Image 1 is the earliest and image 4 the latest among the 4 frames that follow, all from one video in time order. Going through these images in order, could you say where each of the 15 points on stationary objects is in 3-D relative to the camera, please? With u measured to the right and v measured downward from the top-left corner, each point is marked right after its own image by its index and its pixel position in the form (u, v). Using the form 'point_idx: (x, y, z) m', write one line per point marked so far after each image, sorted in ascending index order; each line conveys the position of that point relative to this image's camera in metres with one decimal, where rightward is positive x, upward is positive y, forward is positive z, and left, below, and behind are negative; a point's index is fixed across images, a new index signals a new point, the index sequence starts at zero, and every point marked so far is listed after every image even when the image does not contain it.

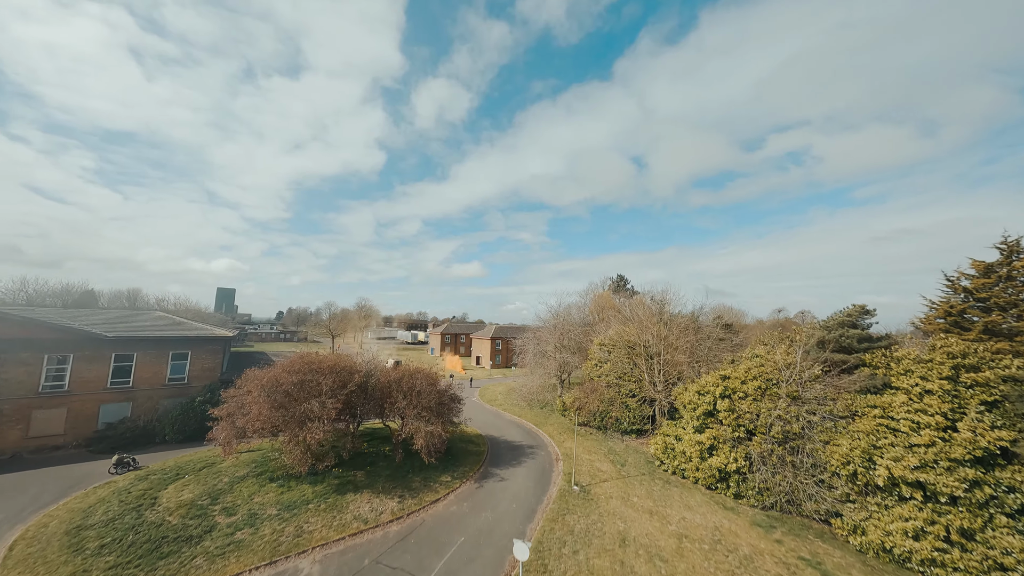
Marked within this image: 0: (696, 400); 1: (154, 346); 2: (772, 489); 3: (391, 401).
0: (+9.8, -6.0, +17.3) m
1: (-21.3, -3.5, +19.3) m
2: (+11.2, -8.6, +13.9) m
3: (-6.0, -5.7, +16.2) m
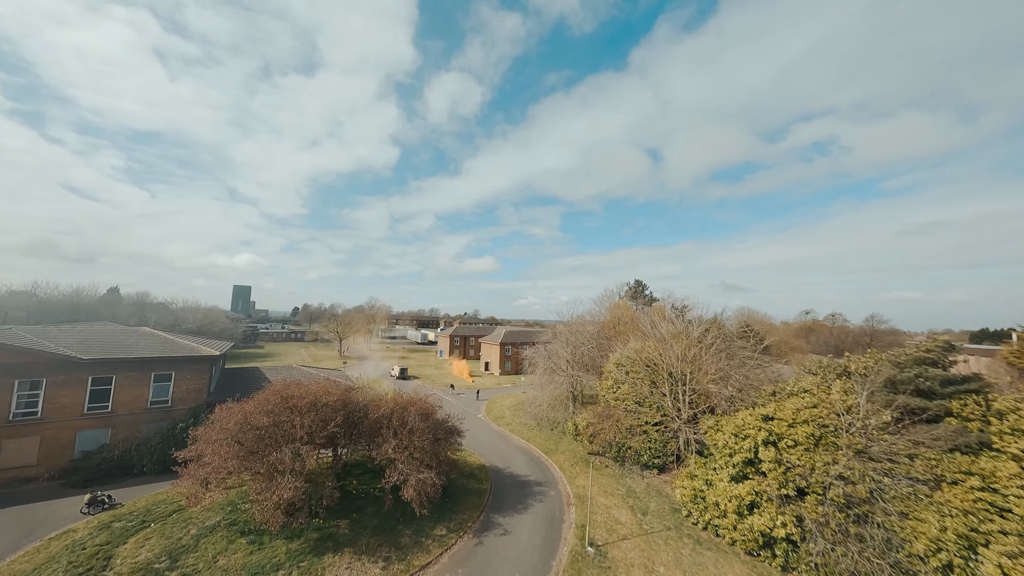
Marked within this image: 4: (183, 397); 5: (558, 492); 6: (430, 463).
0: (+10.0, -7.1, +14.8) m
1: (-20.9, -4.4, +18.0) m
2: (+11.3, -9.8, +11.4) m
3: (-5.8, -6.7, +14.3) m
4: (-19.3, -6.4, +19.1) m
5: (+2.5, -10.8, +17.2) m
6: (-3.6, -7.7, +14.3) m
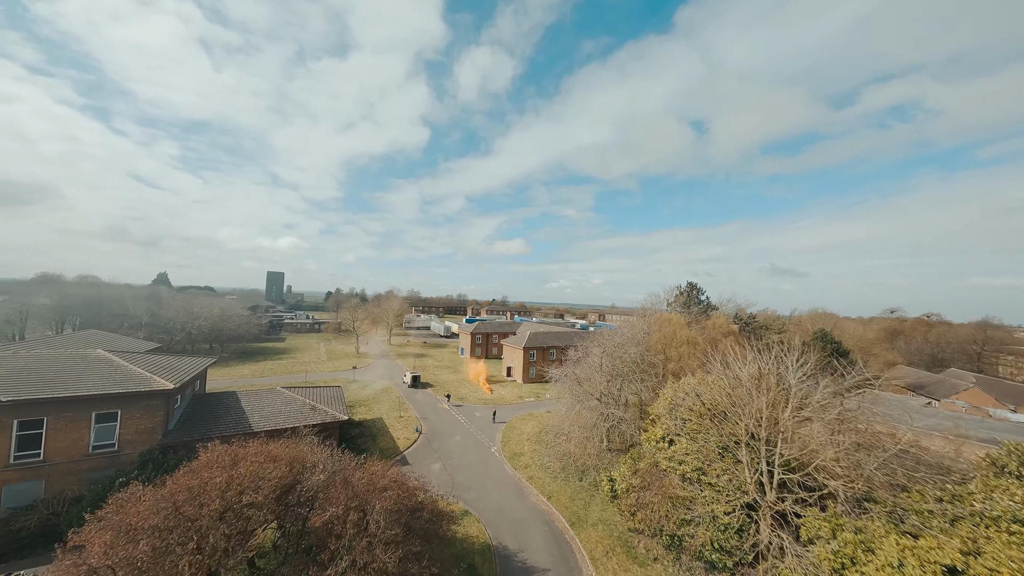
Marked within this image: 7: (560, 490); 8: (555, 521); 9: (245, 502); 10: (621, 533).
0: (+10.2, -8.7, +8.9) m
1: (-20.3, -5.5, +15.0) m
2: (+11.1, -11.6, +5.6) m
3: (-5.6, -8.1, +10.0) m
4: (-18.6, -7.4, +15.9) m
5: (+2.8, -12.1, +12.2) m
6: (-3.4, -9.1, +9.8) m
7: (+2.9, -12.1, +19.4) m
8: (+2.3, -12.1, +17.1) m
9: (-7.8, -6.3, +9.6) m
10: (+5.5, -12.1, +16.3) m
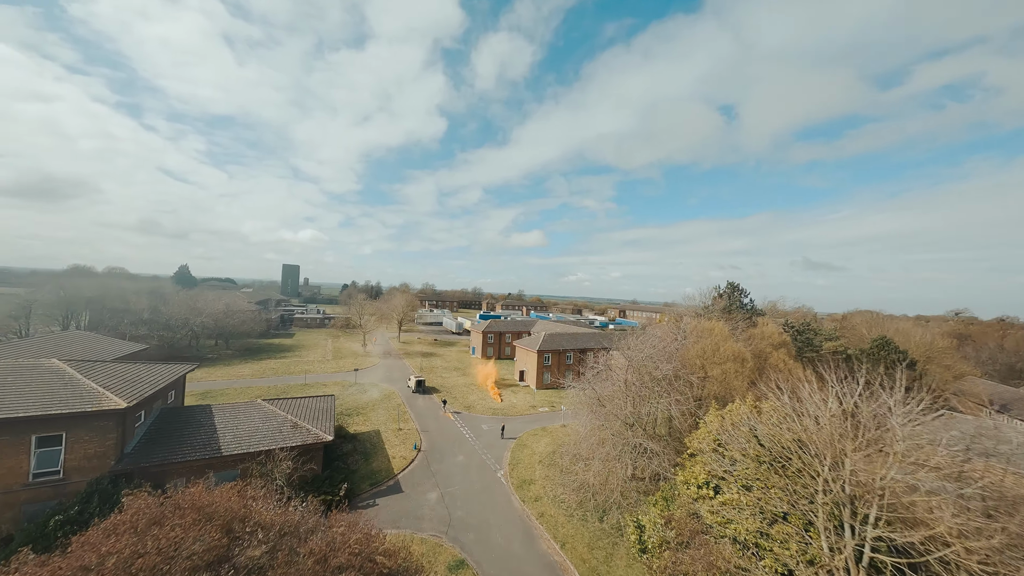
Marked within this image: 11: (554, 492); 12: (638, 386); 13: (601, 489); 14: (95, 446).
0: (+10.0, -9.2, +5.4) m
1: (-20.1, -5.6, +12.9) m
2: (+10.7, -12.2, +2.1) m
3: (-5.8, -8.5, +7.2) m
4: (-18.4, -7.5, +13.9) m
5: (+2.8, -12.5, +9.1) m
6: (-3.6, -9.6, +6.9) m
7: (+3.2, -12.3, +16.3) m
8: (+2.5, -12.4, +14.0) m
9: (-8.0, -6.7, +6.9) m
10: (+5.6, -12.5, +13.1) m
11: (+2.5, -12.1, +19.2) m
12: (+7.1, -5.6, +18.5) m
13: (+4.8, -10.8, +17.6) m
14: (-18.0, -6.8, +14.1) m
